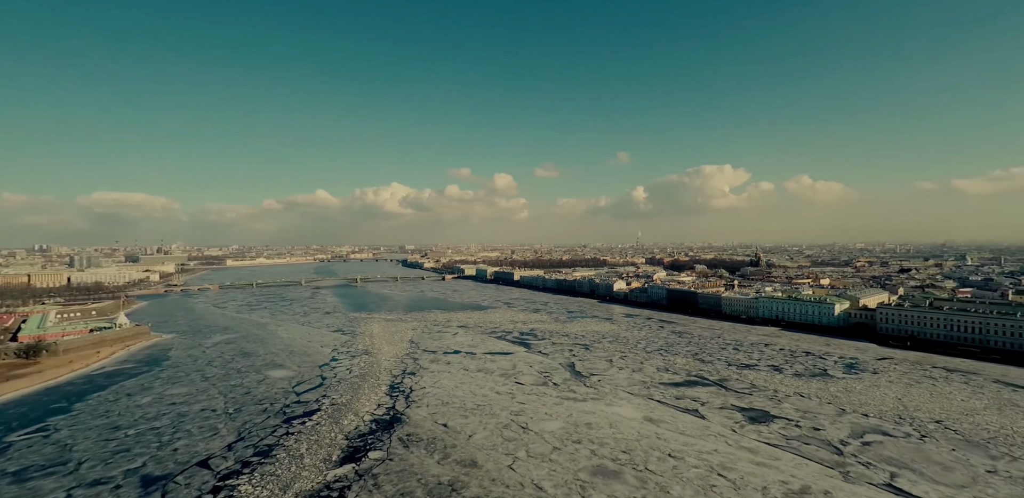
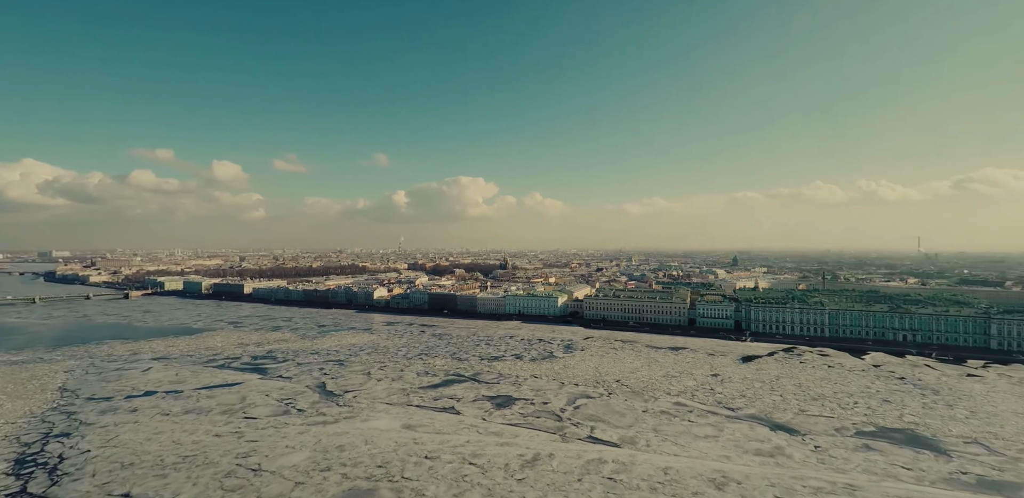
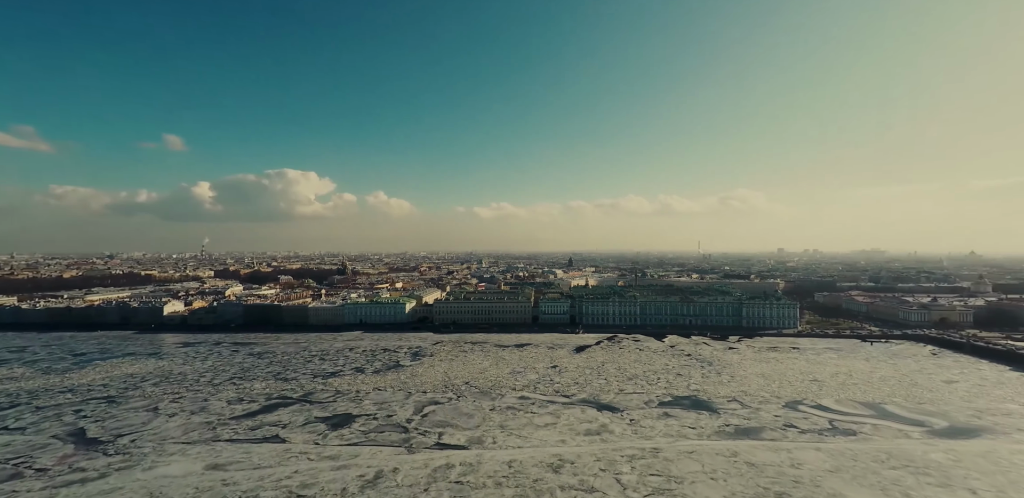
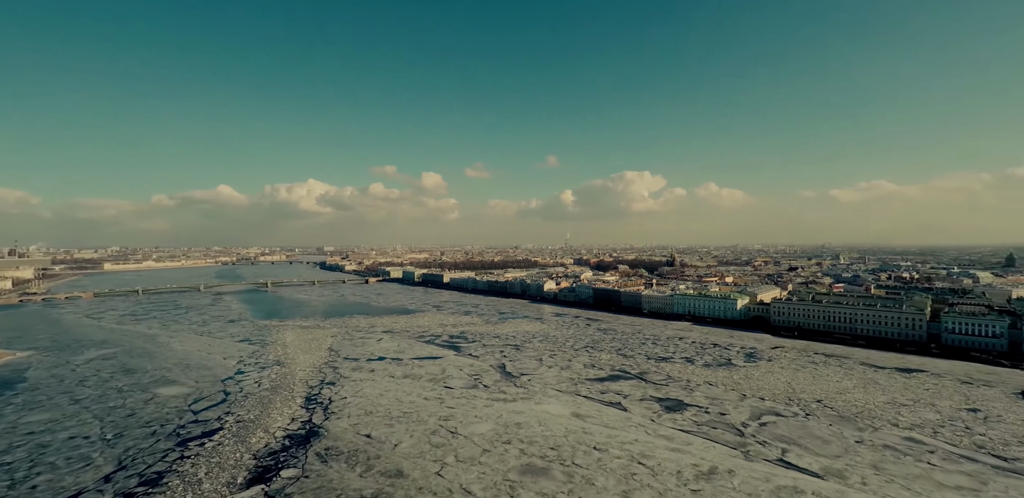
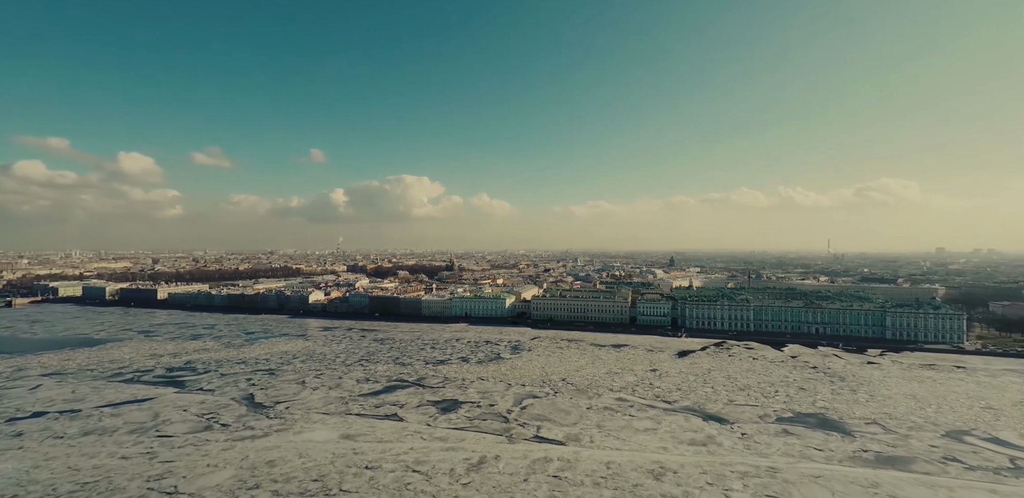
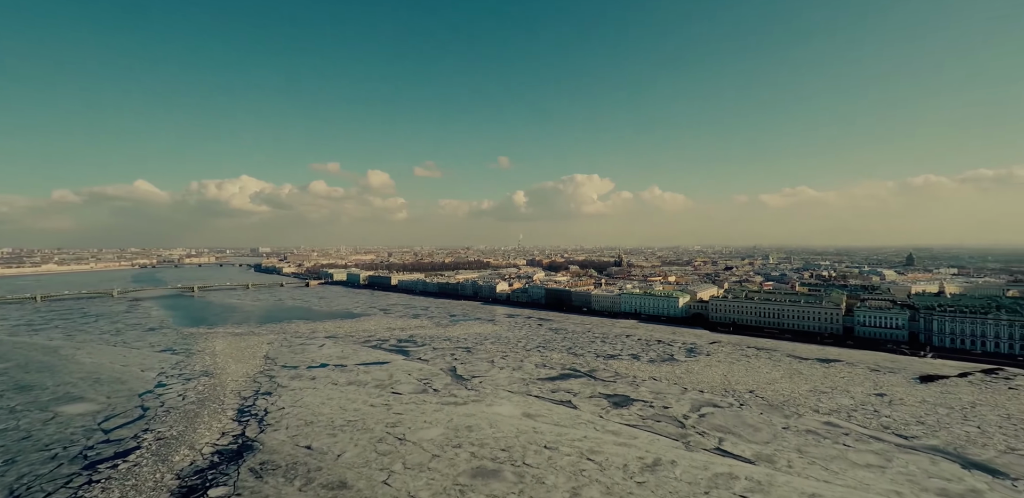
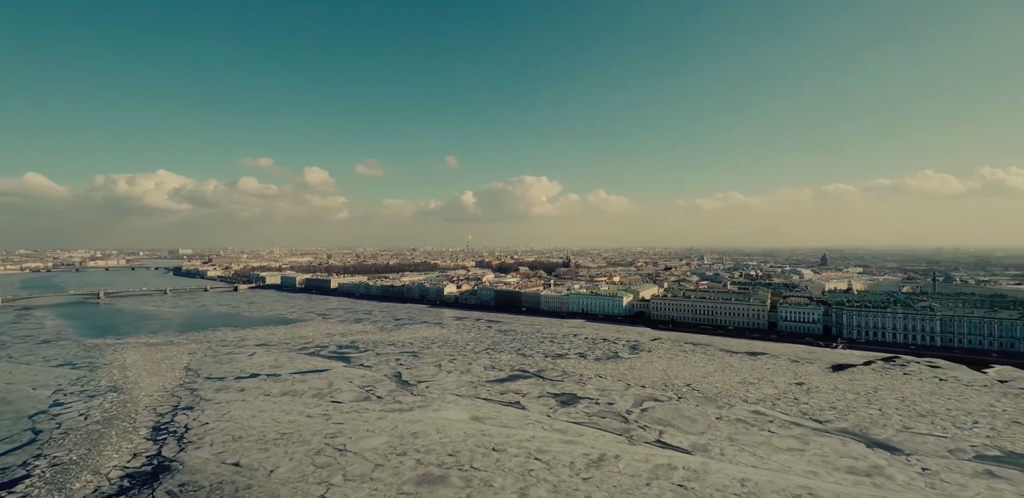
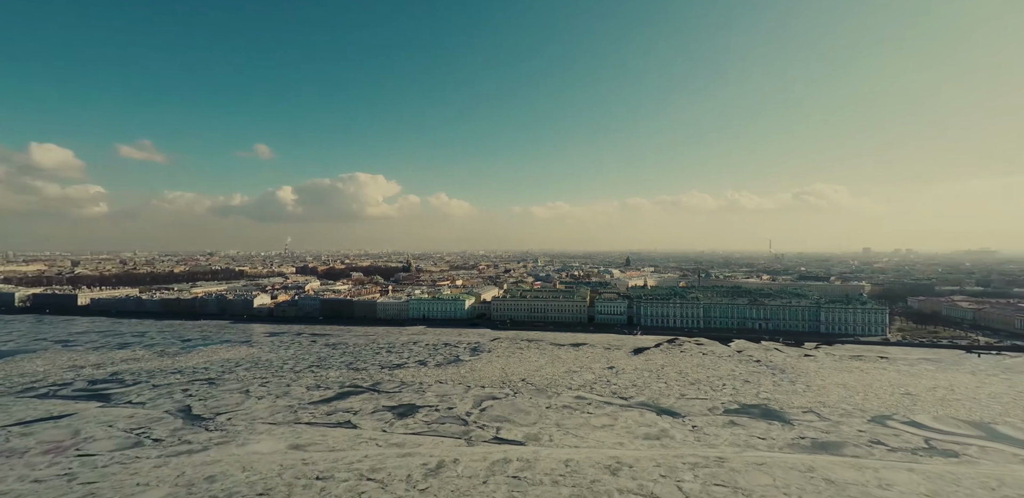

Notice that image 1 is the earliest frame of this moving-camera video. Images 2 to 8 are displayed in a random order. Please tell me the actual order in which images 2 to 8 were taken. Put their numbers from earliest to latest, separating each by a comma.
4, 6, 7, 2, 5, 8, 3
